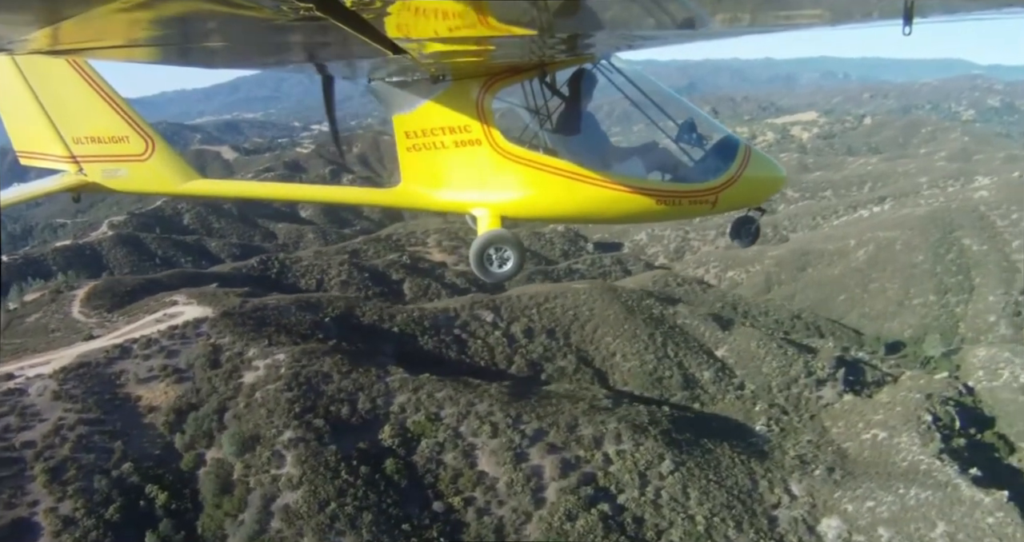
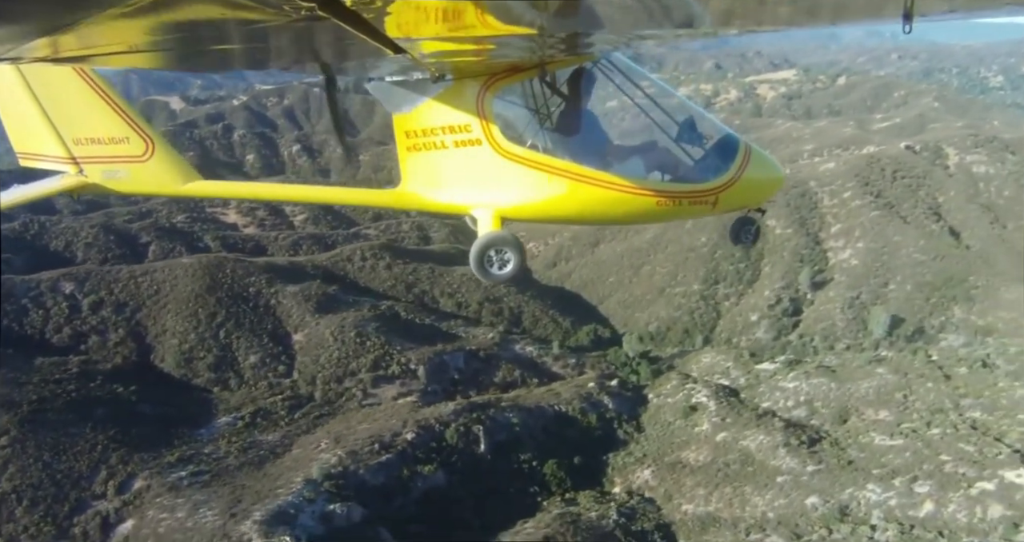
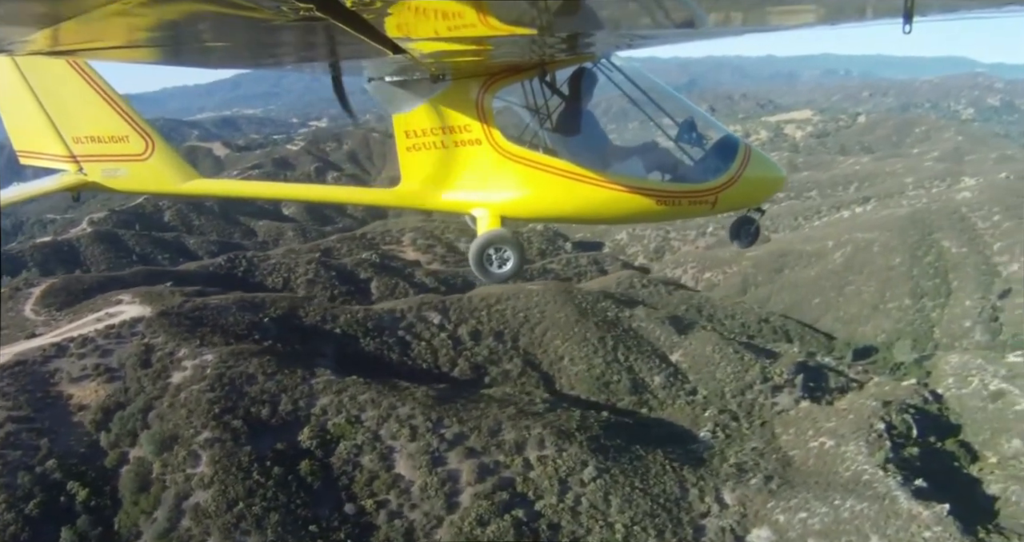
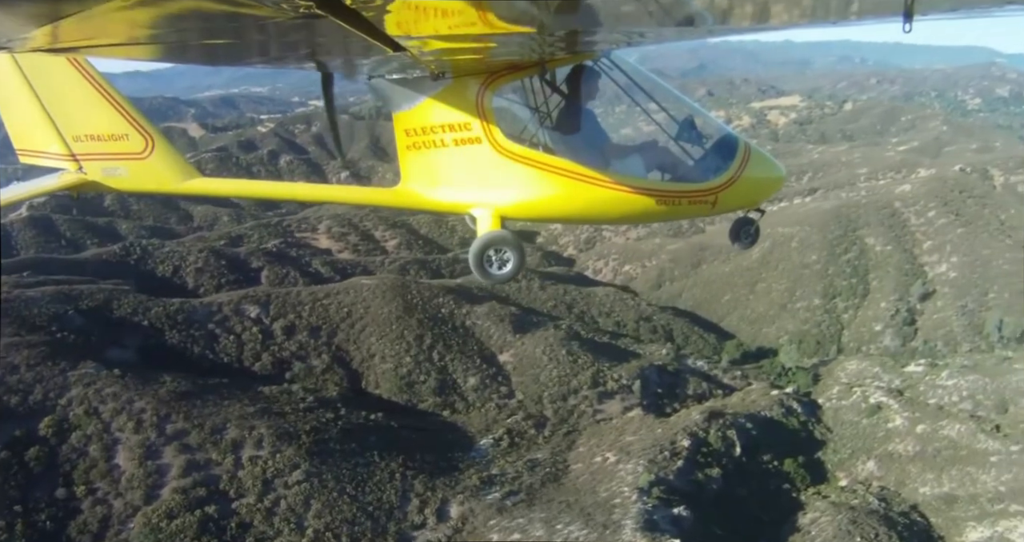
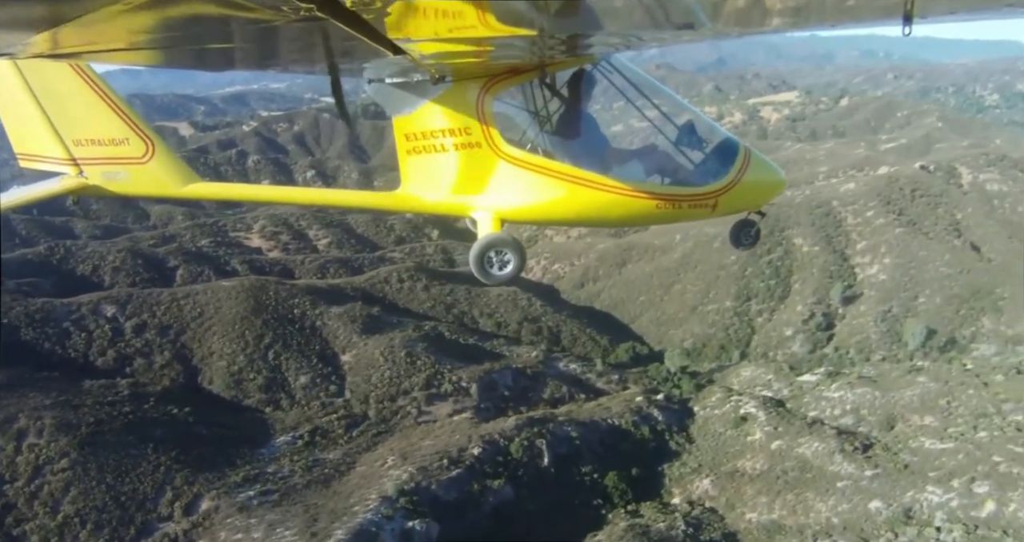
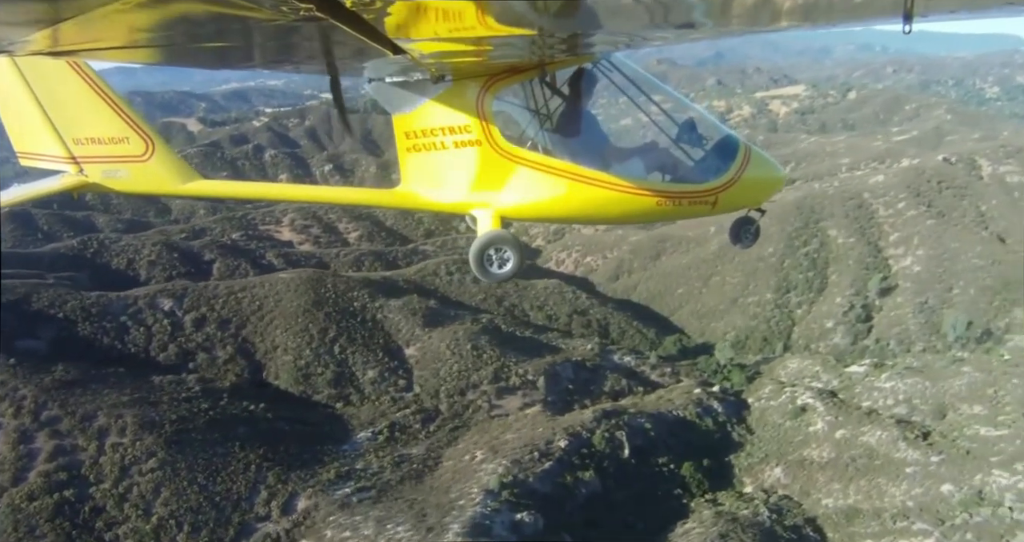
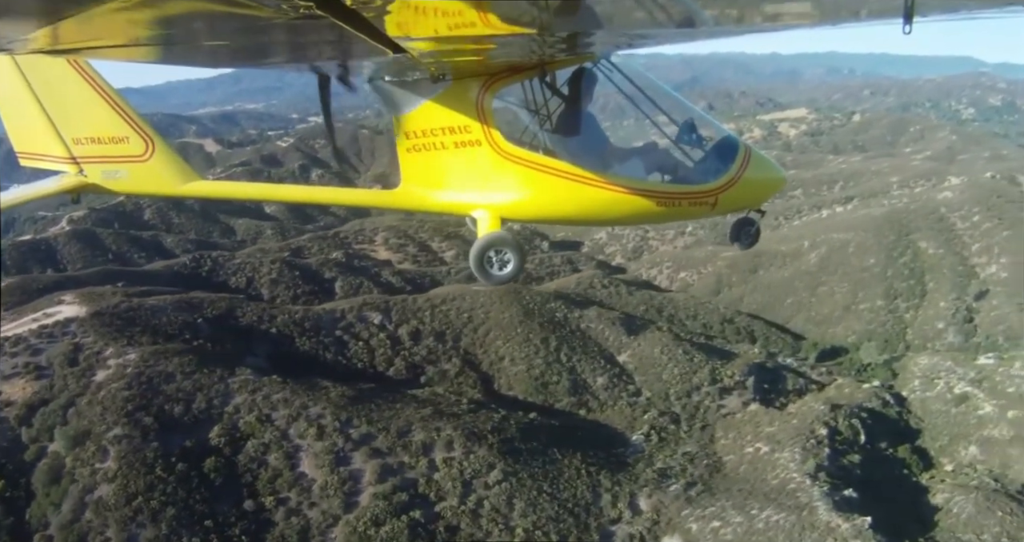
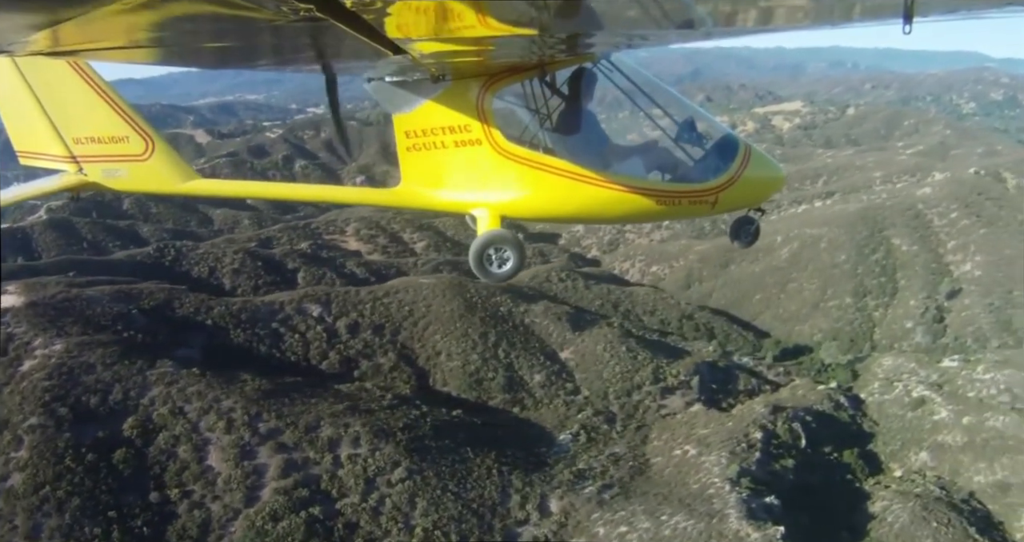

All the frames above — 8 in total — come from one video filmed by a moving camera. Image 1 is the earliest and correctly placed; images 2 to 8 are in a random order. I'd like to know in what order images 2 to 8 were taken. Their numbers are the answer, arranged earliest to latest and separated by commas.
3, 7, 8, 4, 6, 5, 2
